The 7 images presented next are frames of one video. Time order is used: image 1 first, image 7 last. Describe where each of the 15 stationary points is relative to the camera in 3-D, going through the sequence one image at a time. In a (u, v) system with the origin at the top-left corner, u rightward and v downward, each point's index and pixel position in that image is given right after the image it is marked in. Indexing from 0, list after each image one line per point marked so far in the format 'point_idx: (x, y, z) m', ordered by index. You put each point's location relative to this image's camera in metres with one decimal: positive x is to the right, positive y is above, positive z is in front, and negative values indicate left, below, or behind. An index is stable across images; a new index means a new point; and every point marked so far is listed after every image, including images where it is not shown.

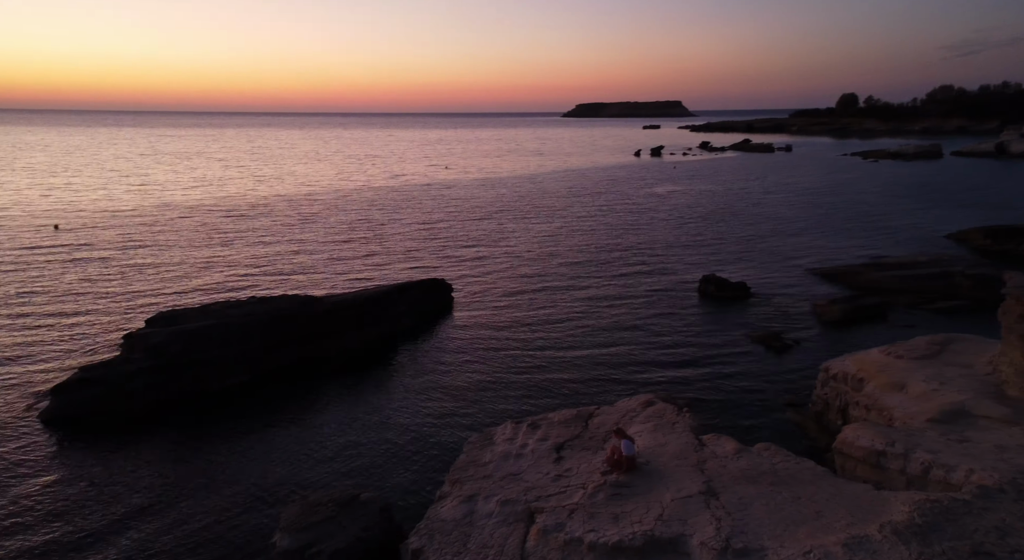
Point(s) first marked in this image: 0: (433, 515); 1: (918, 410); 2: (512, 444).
0: (-1.0, -3.1, +8.0) m
1: (+7.5, -2.4, +11.2) m
2: (0.0, -2.7, +9.9) m
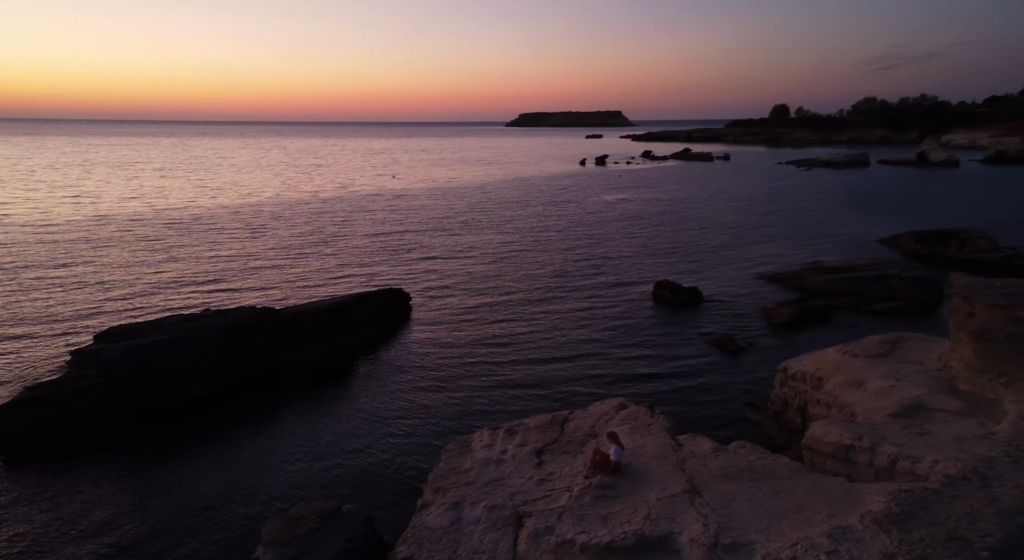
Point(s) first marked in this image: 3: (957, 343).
0: (-1.2, -3.2, +7.9) m
1: (+7.1, -2.4, +11.6) m
2: (-0.4, -2.8, +9.8) m
3: (+9.4, -1.3, +12.7) m
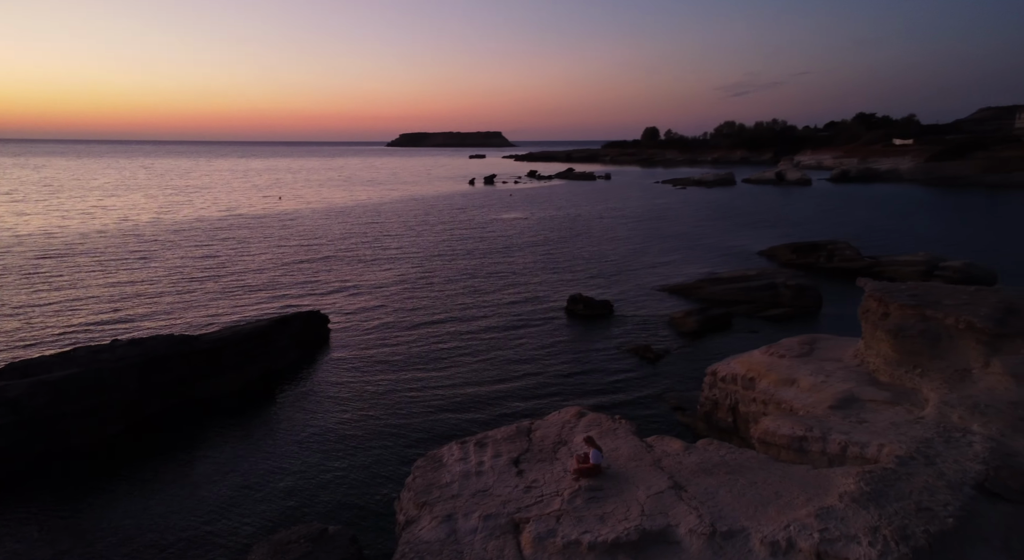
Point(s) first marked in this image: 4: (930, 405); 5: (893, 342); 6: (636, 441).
0: (-1.3, -3.3, +7.6) m
1: (+6.4, -2.5, +12.6) m
2: (-0.7, -2.9, +9.7) m
3: (+8.4, -1.4, +14.0) m
4: (+7.9, -2.4, +11.3) m
5: (+8.4, -1.4, +13.3) m
6: (+2.1, -2.7, +10.1) m
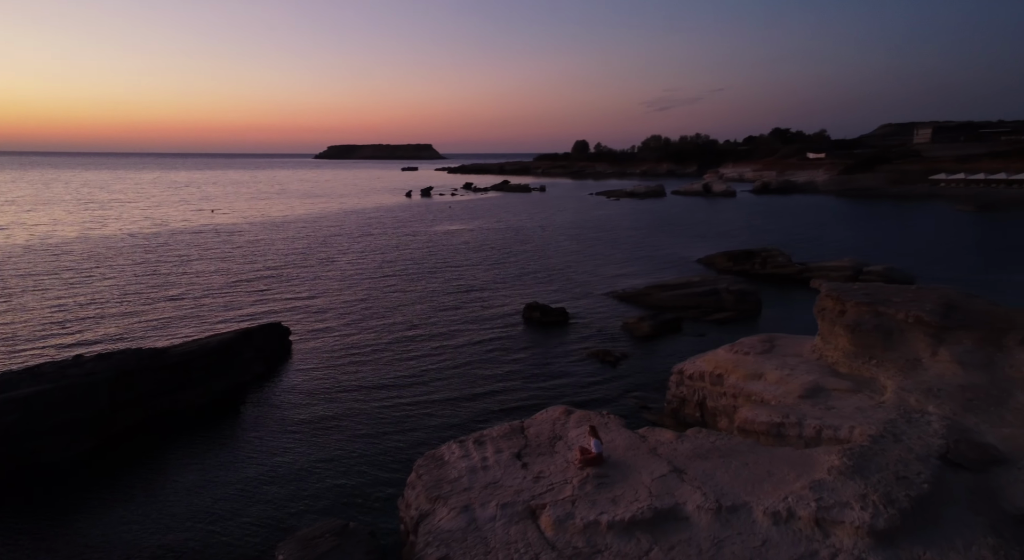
0: (-1.0, -3.3, +7.8) m
1: (+6.1, -2.5, +13.5) m
2: (-0.7, -3.0, +10.0) m
3: (+8.0, -1.4, +15.1) m
4: (+7.7, -2.3, +12.3) m
5: (+8.1, -1.4, +14.3) m
6: (+2.1, -2.7, +10.6) m
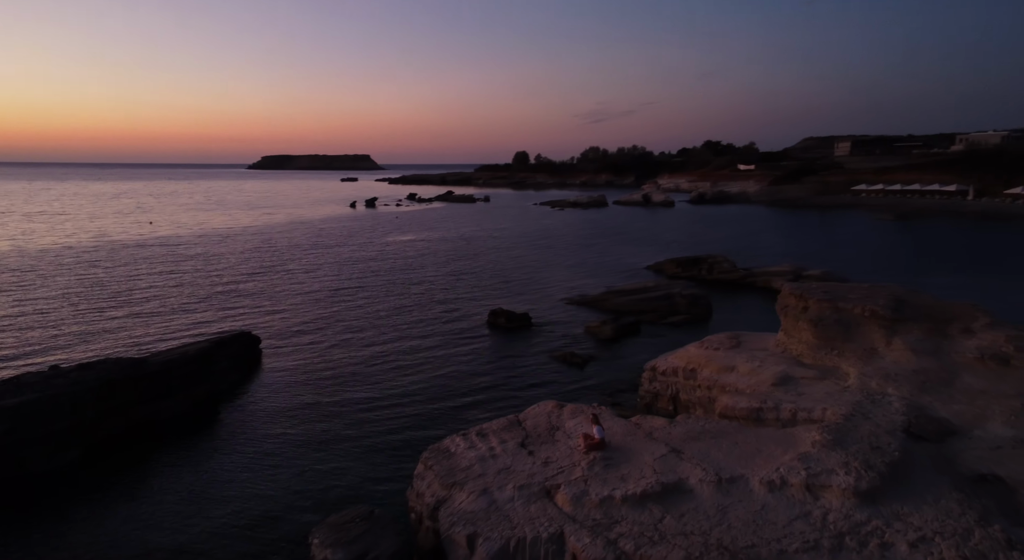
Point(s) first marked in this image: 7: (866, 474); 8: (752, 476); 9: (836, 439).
0: (-0.8, -3.2, +8.3) m
1: (+5.9, -2.4, +14.5) m
2: (-0.6, -2.9, +10.4) m
3: (+7.7, -1.3, +16.2) m
4: (+7.6, -2.2, +13.4) m
5: (+7.8, -1.3, +15.5) m
6: (+2.1, -2.6, +11.3) m
7: (+4.6, -2.5, +7.8) m
8: (+3.3, -2.7, +8.3) m
9: (+4.9, -2.4, +9.1) m
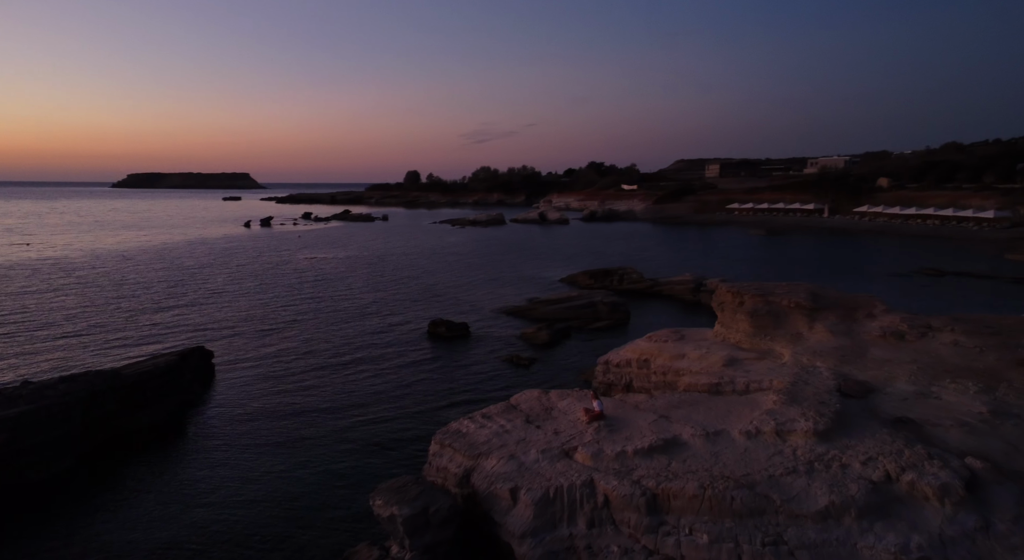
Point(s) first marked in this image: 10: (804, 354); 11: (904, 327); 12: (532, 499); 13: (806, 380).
0: (-0.4, -3.1, +9.5) m
1: (+5.4, -2.3, +16.6) m
2: (-0.5, -2.9, +11.7) m
3: (+6.9, -1.2, +18.6) m
4: (+7.2, -2.0, +15.8) m
5: (+7.1, -1.2, +17.9) m
6: (+2.1, -2.6, +12.9) m
7: (+5.0, -2.3, +9.8) m
8: (+3.7, -2.5, +10.1) m
9: (+5.1, -2.2, +11.1) m
10: (+7.6, -1.9, +15.7) m
11: (+10.3, -1.2, +15.8) m
12: (+0.3, -3.2, +8.6) m
13: (+6.4, -2.2, +13.1) m
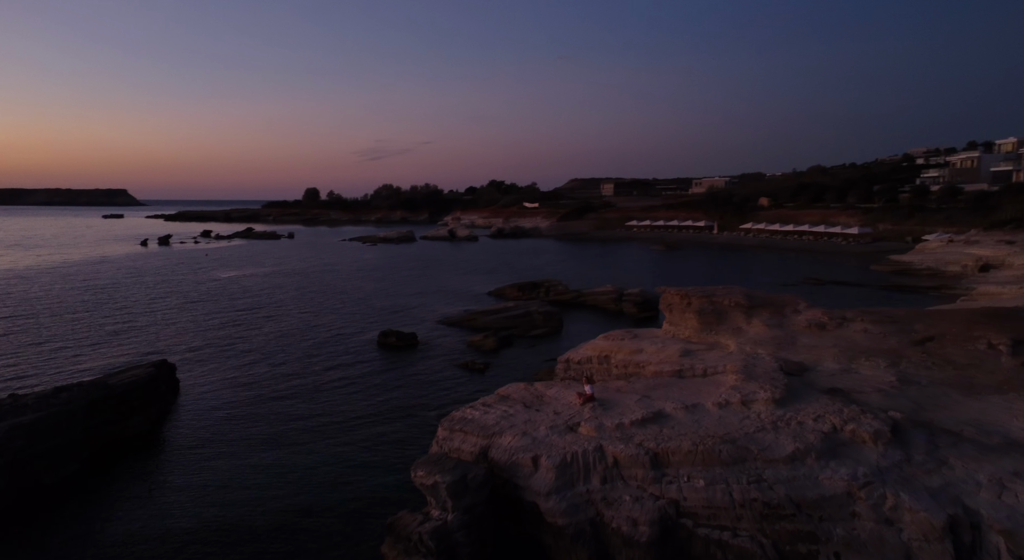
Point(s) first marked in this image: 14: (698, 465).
0: (-0.1, -3.1, +10.9) m
1: (+4.8, -2.4, +18.7) m
2: (-0.5, -2.9, +13.1) m
3: (+6.0, -1.3, +20.9) m
4: (+6.7, -2.0, +18.1) m
5: (+6.2, -1.2, +20.2) m
6: (+1.9, -2.6, +14.6) m
7: (+5.2, -2.2, +11.9) m
8: (+3.9, -2.4, +12.0) m
9: (+5.2, -2.1, +13.2) m
10: (+7.0, -1.9, +18.1) m
11: (+9.7, -1.2, +18.5) m
12: (+0.7, -3.1, +10.1) m
13: (+6.2, -2.1, +15.3) m
14: (+3.0, -3.0, +9.8) m
